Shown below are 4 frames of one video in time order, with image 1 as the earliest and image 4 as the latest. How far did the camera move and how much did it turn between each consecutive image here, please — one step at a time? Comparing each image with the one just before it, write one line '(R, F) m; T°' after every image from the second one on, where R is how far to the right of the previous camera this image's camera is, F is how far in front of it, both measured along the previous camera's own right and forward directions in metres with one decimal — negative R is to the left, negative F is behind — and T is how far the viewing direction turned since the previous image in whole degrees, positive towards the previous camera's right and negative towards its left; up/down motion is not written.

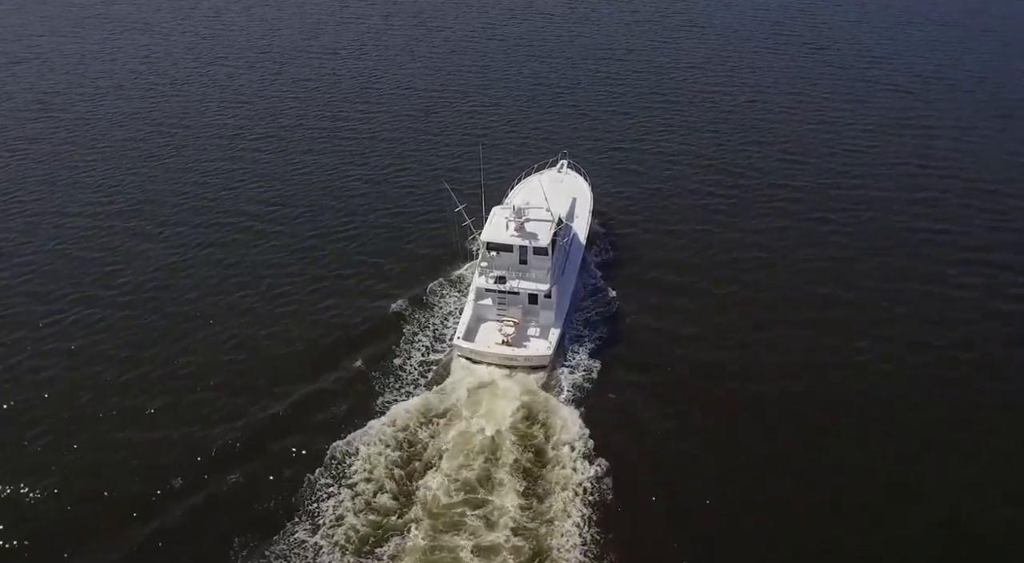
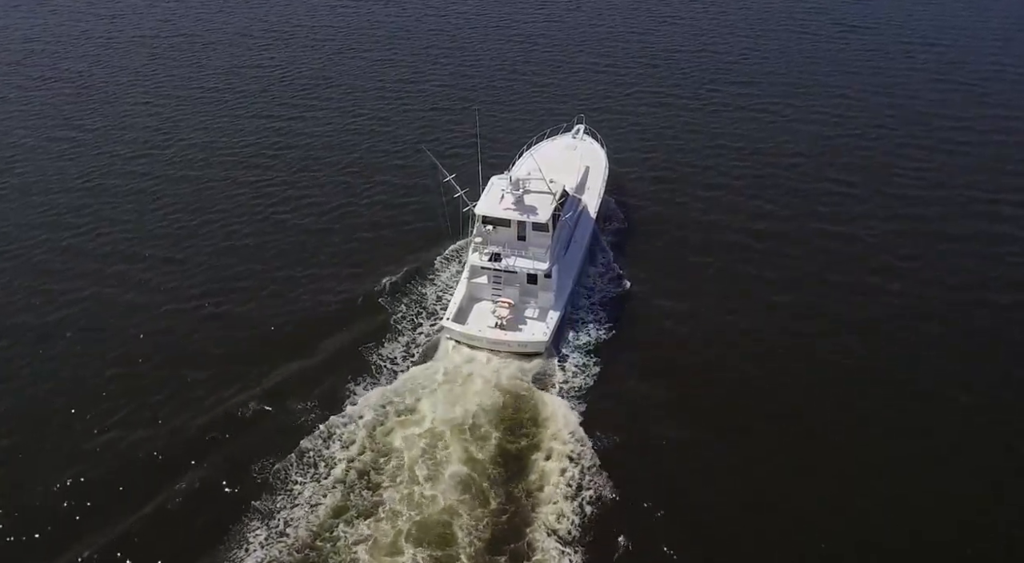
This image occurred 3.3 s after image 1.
(+2.6, +4.3) m; -3°
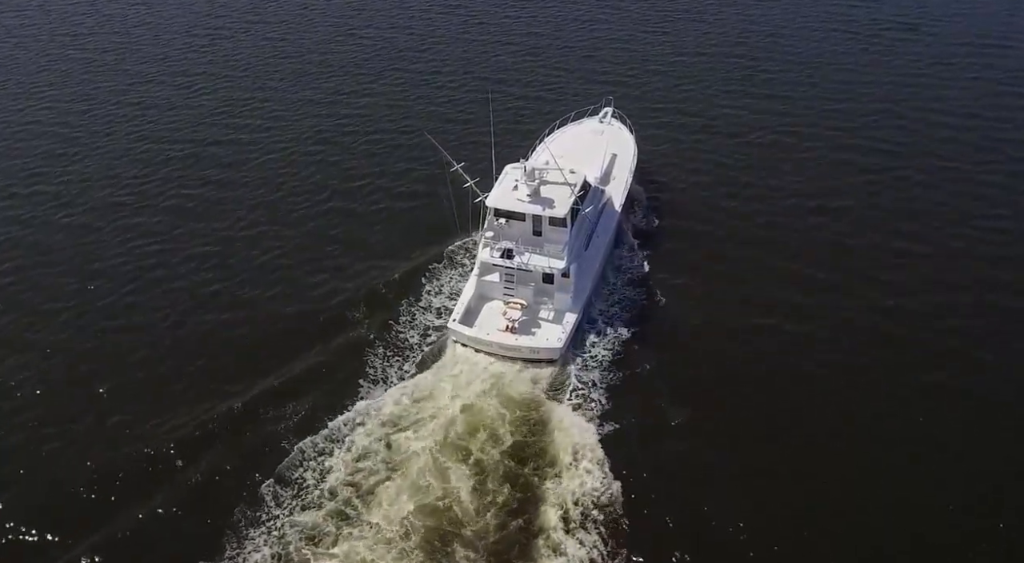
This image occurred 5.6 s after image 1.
(+1.3, +4.1) m; -3°
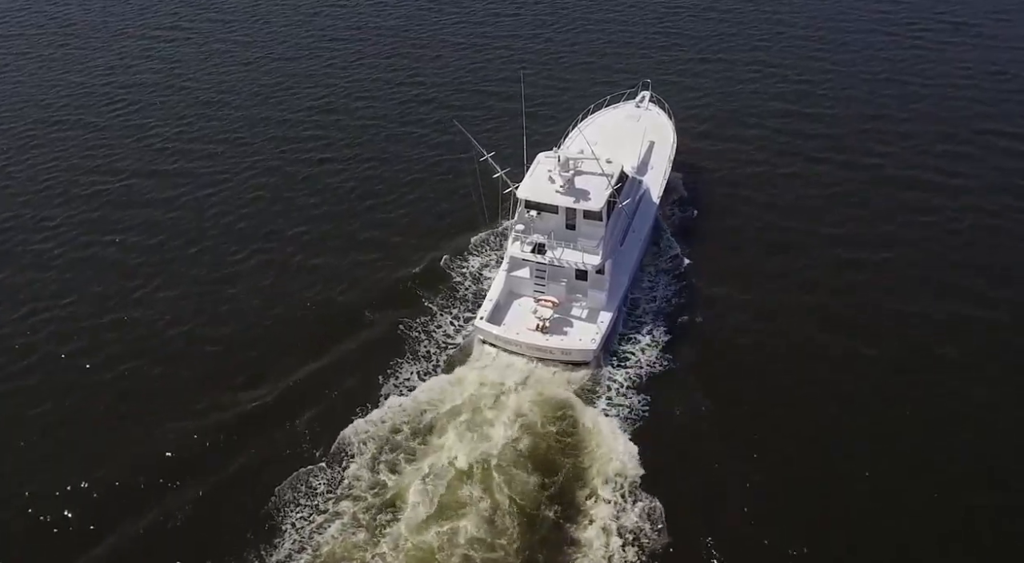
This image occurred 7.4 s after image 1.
(-0.1, +2.5) m; -2°
